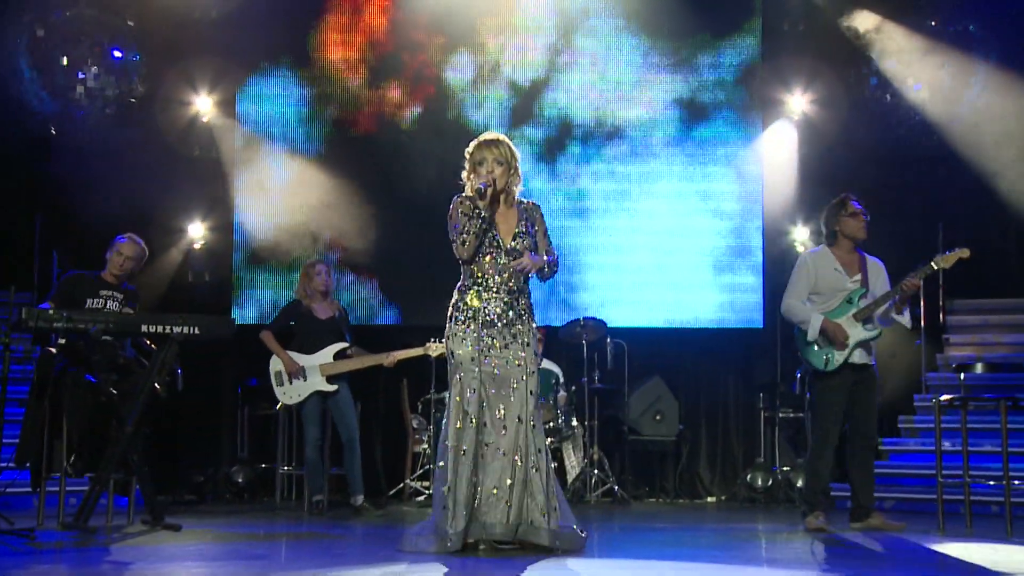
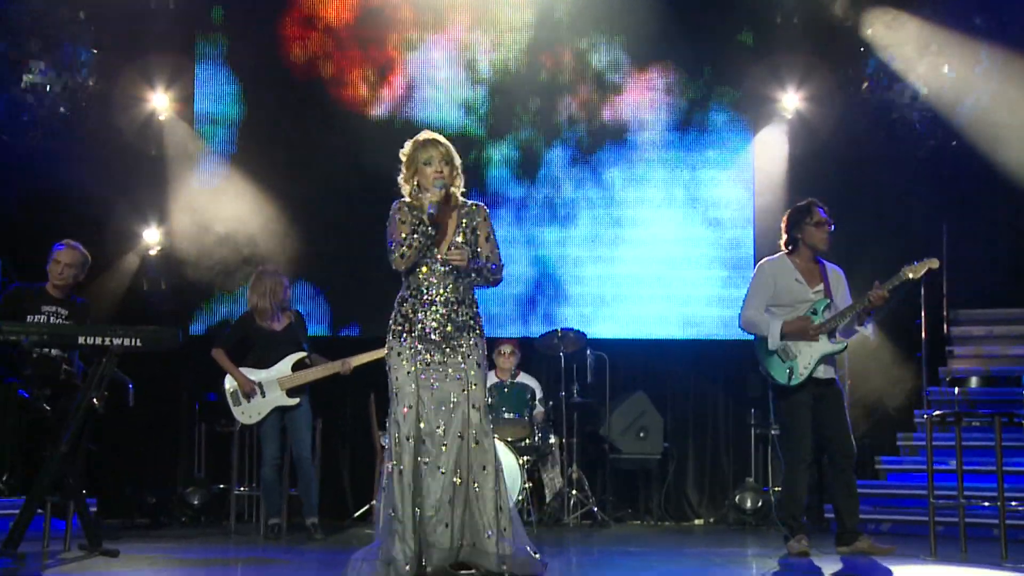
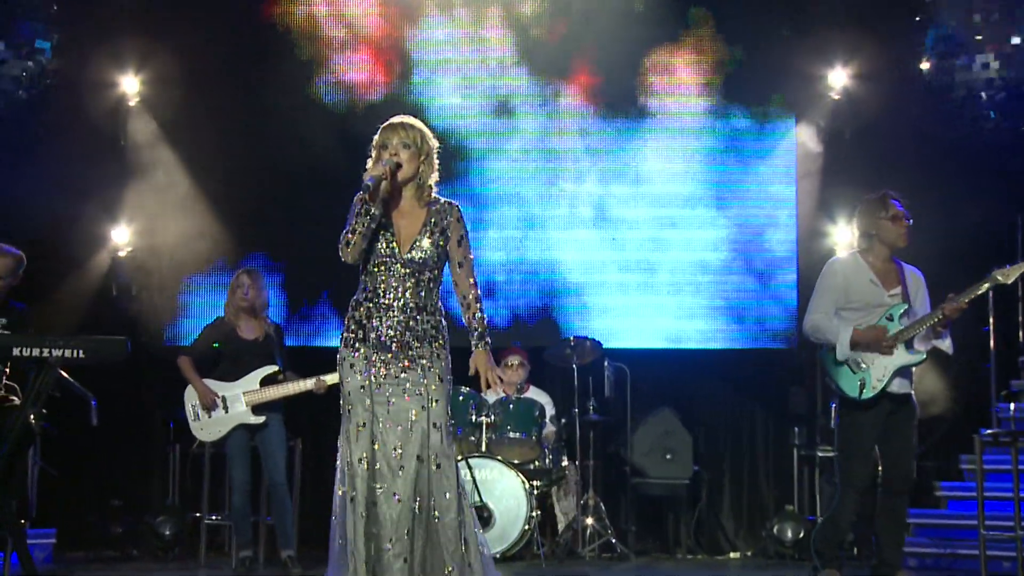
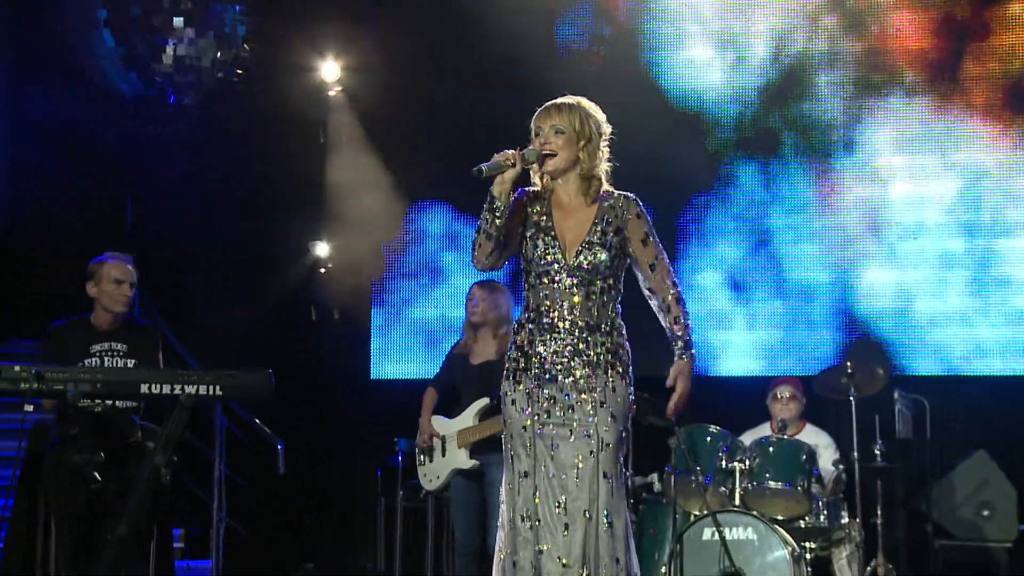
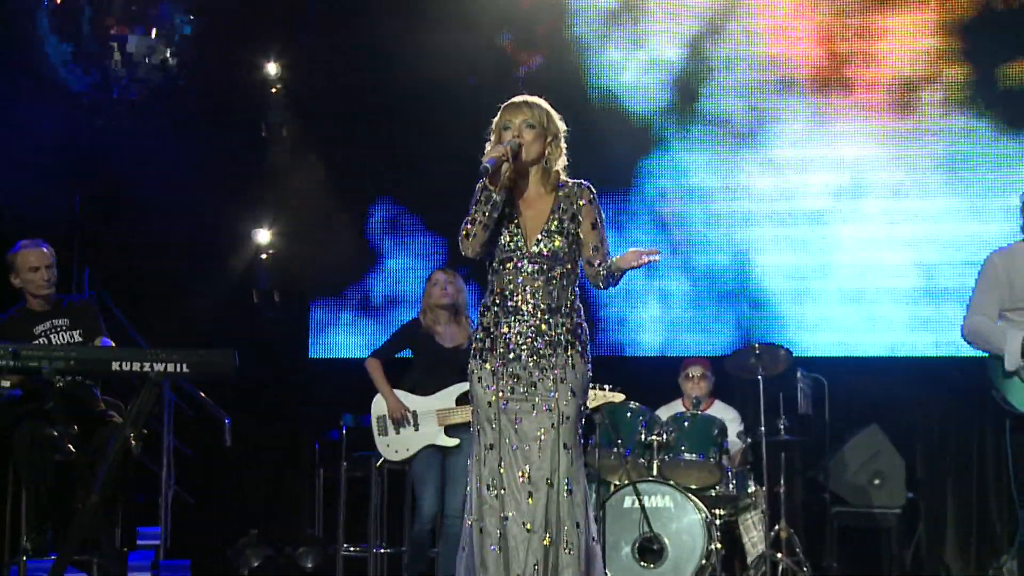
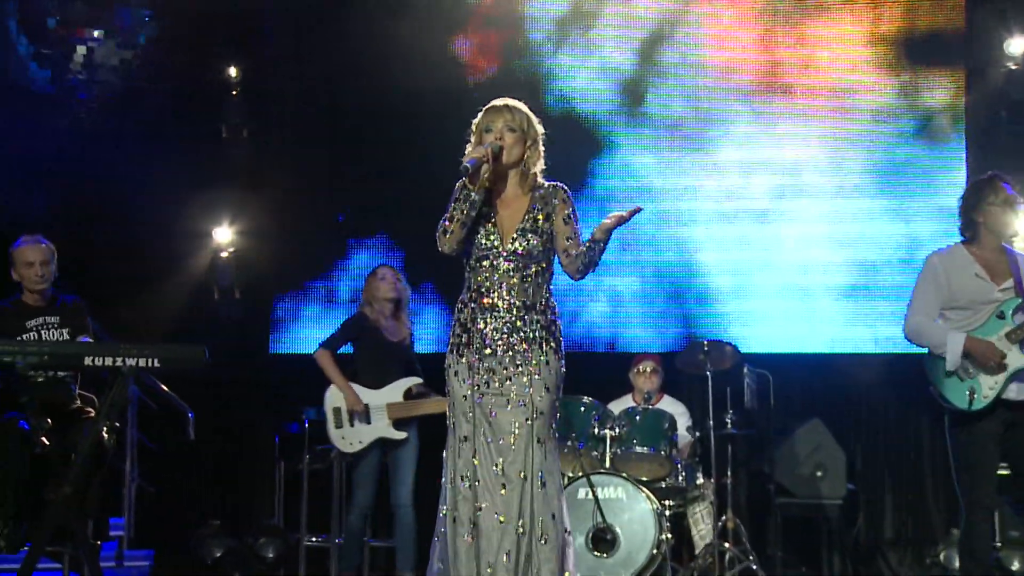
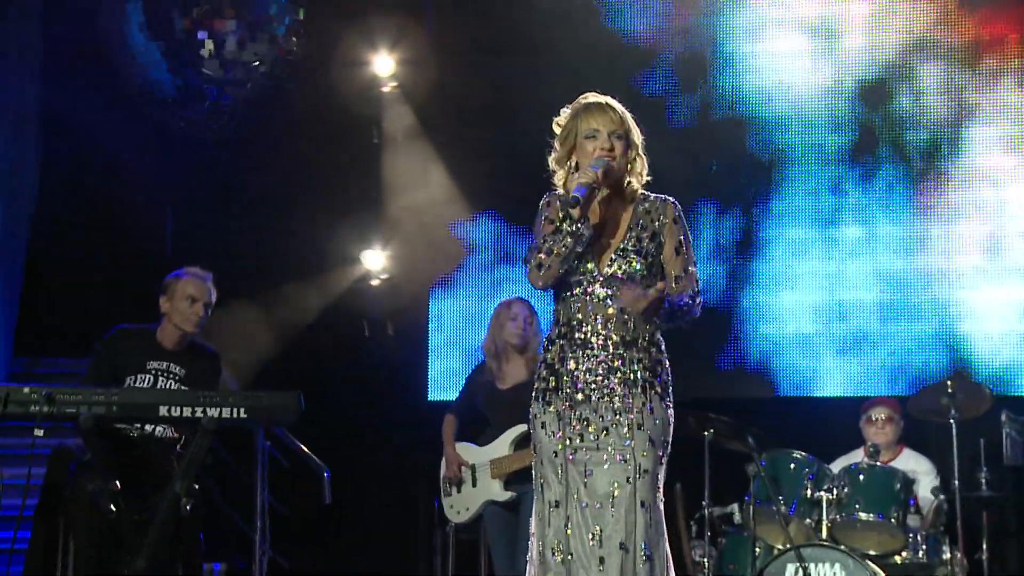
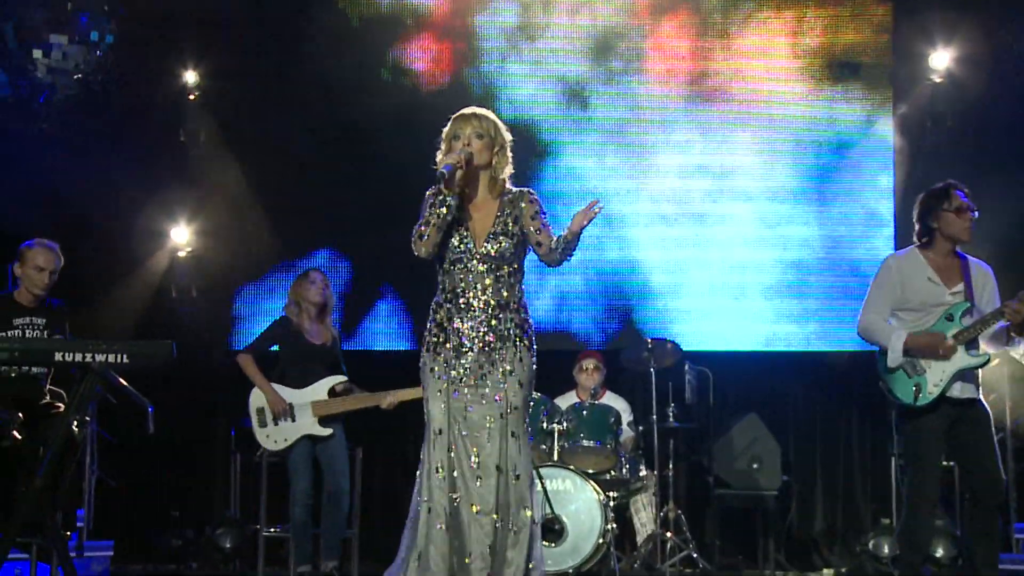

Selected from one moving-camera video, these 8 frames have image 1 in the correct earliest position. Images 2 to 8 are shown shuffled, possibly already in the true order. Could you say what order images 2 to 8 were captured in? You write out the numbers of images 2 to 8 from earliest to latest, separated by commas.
2, 3, 8, 6, 5, 4, 7
